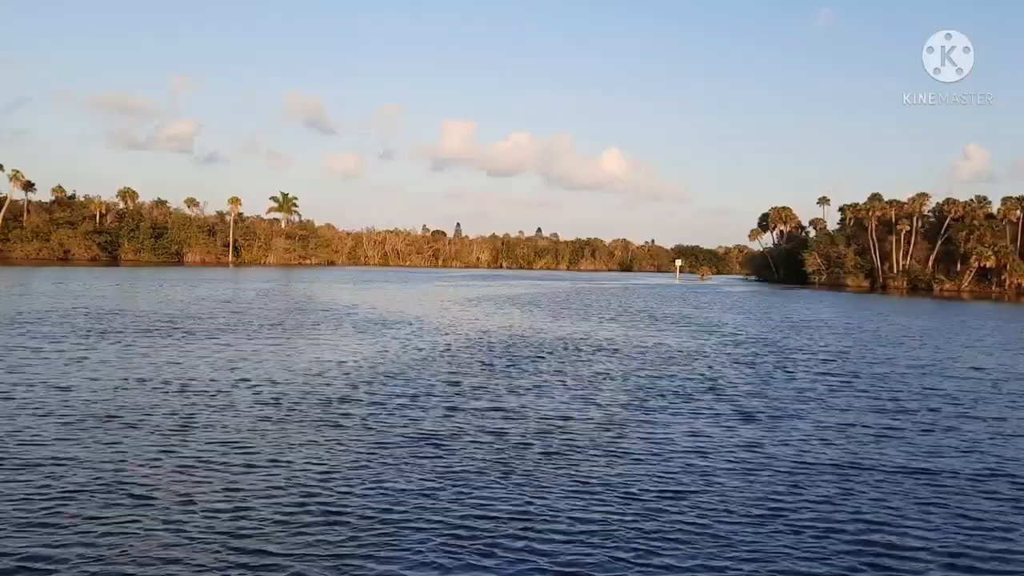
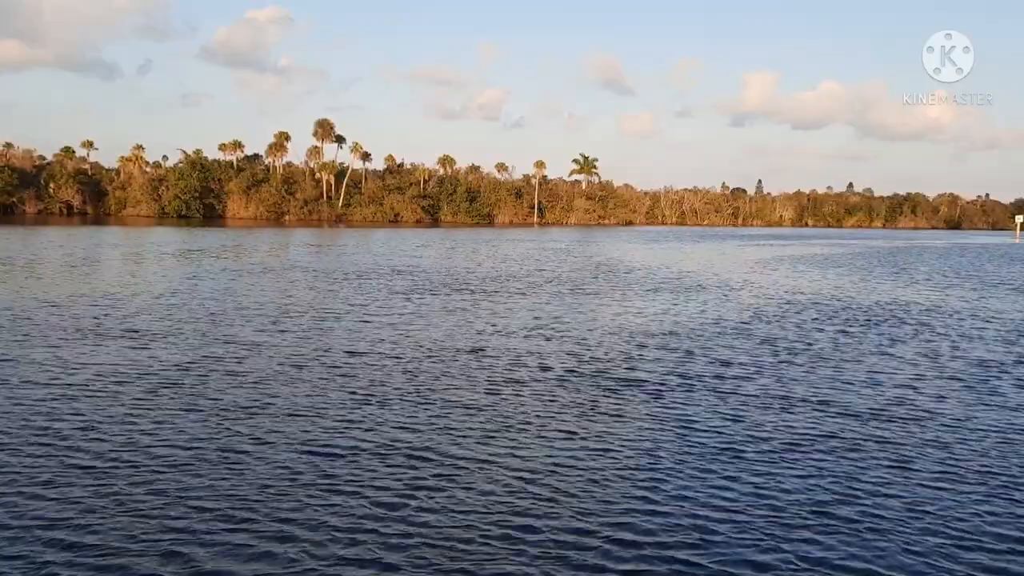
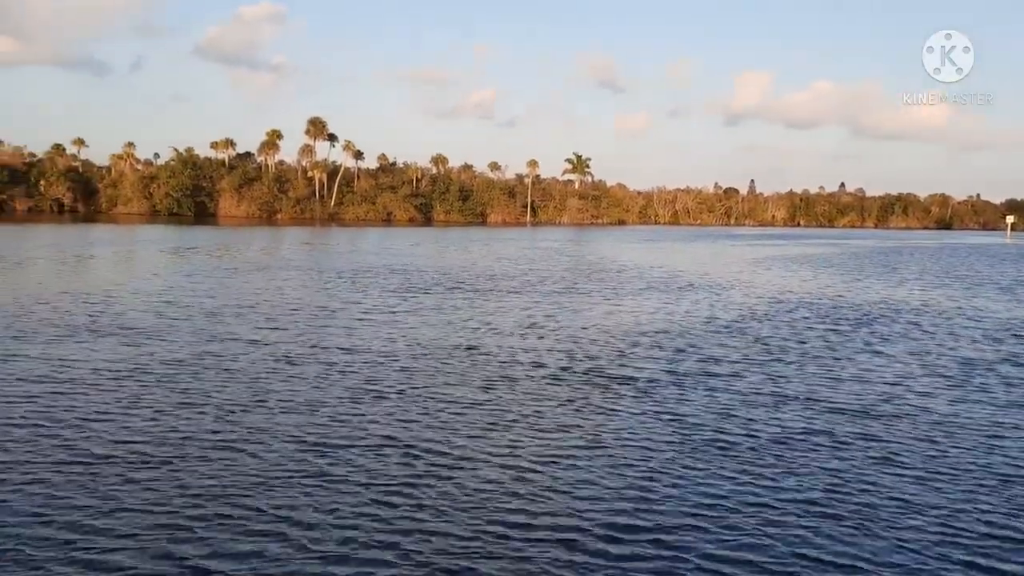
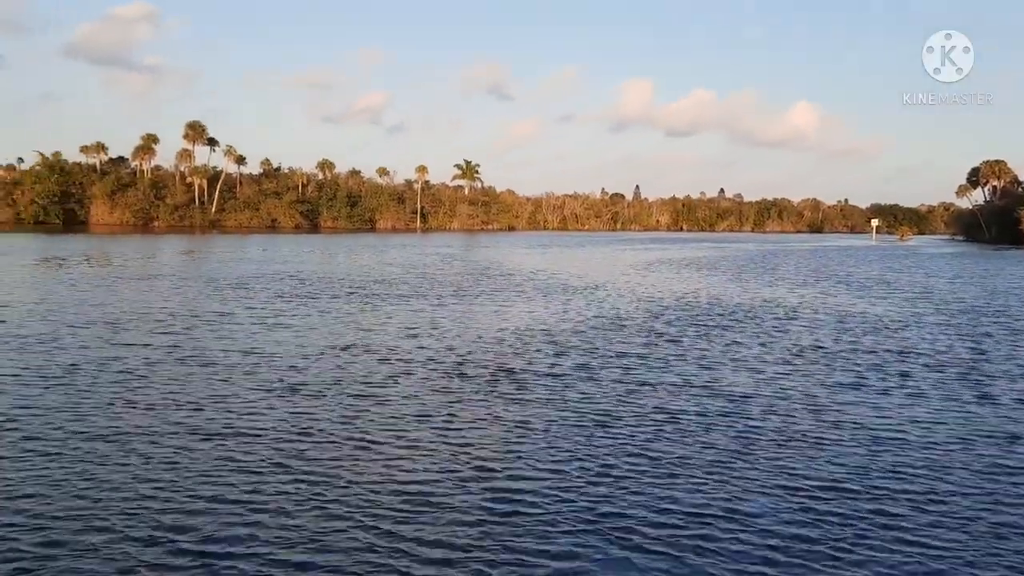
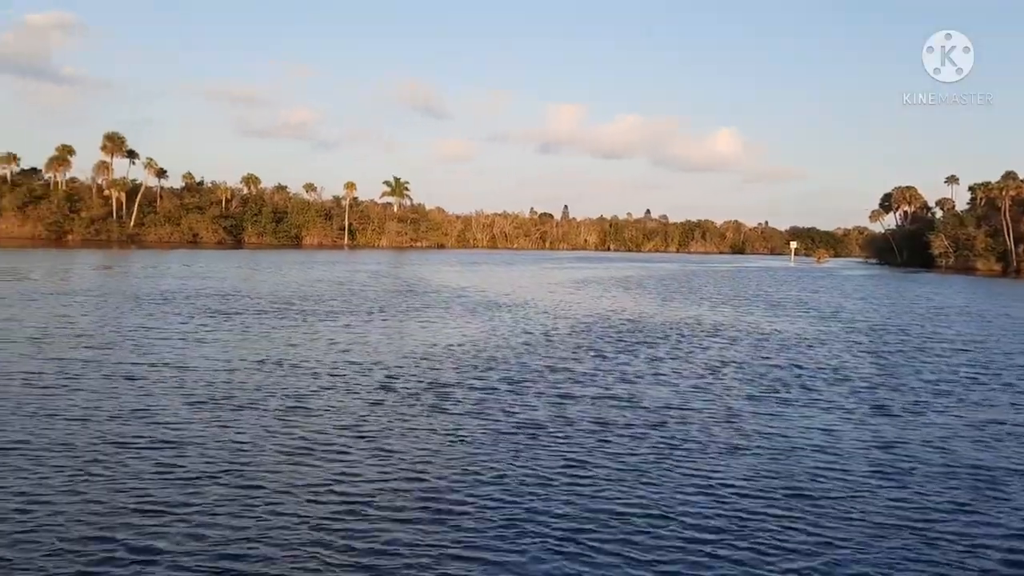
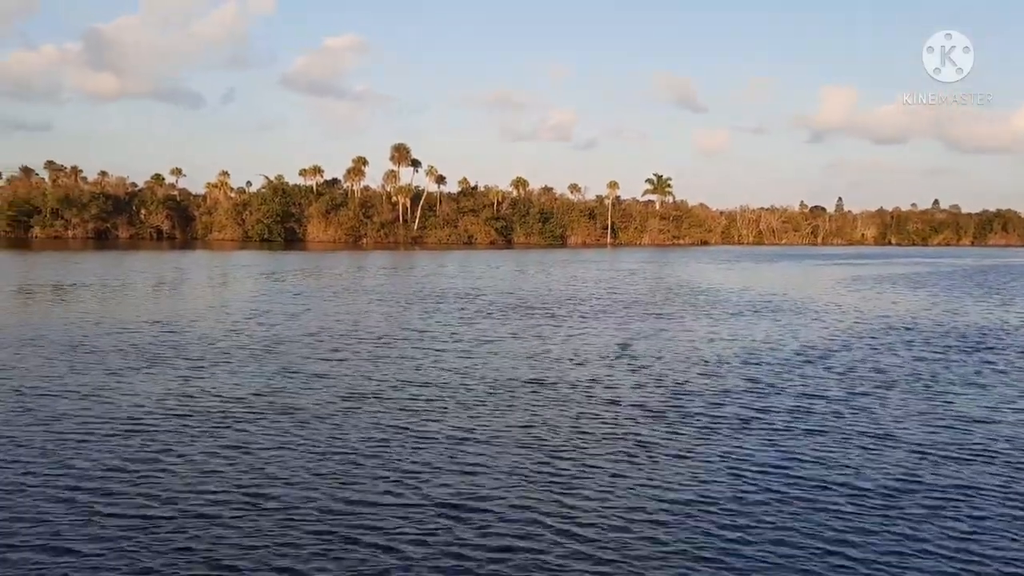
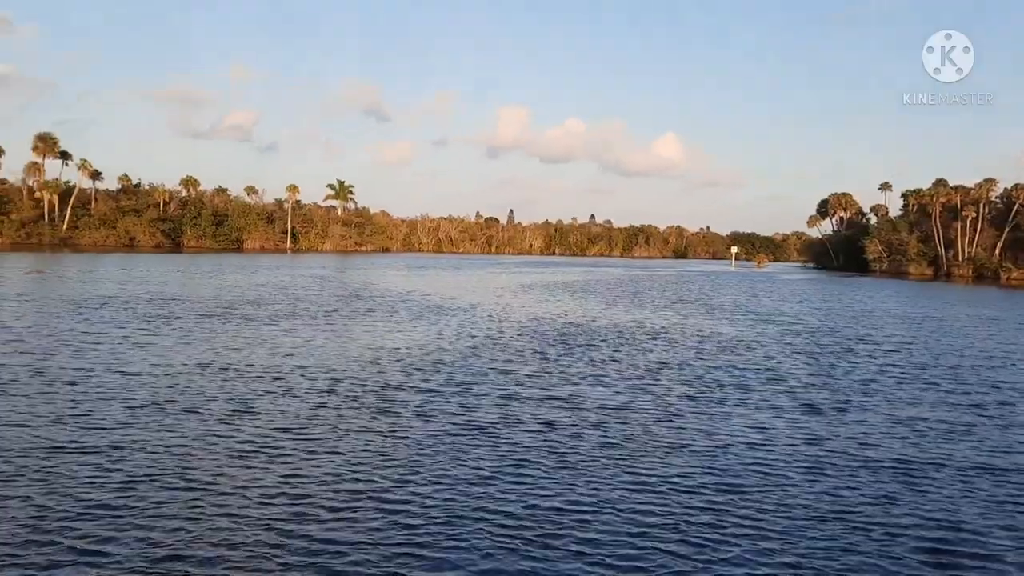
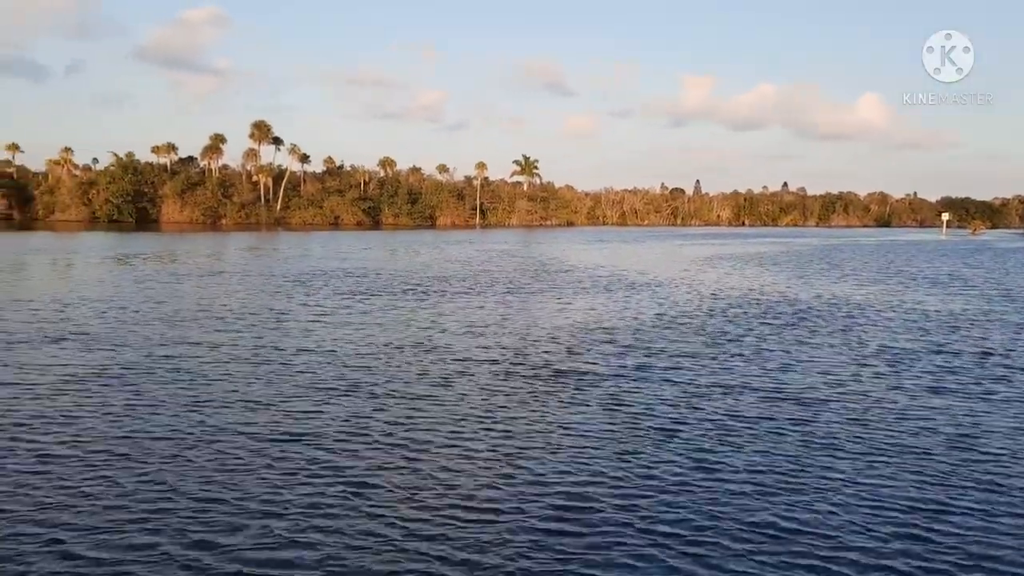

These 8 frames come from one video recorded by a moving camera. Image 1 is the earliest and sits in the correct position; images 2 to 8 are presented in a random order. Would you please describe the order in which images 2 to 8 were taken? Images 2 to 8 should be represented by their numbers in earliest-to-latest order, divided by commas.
7, 5, 4, 8, 3, 2, 6
